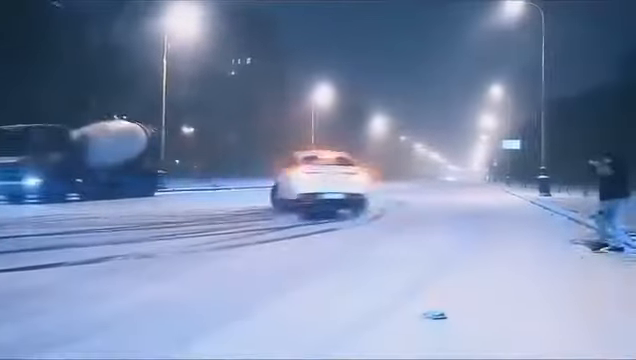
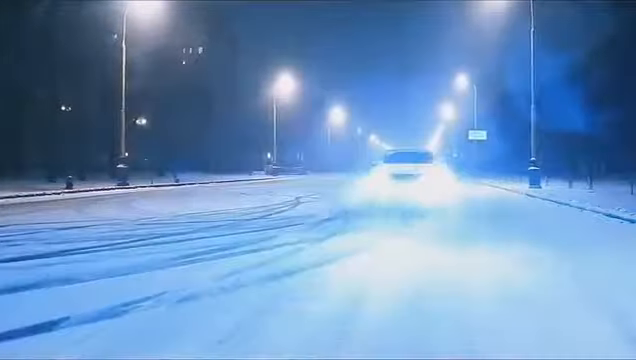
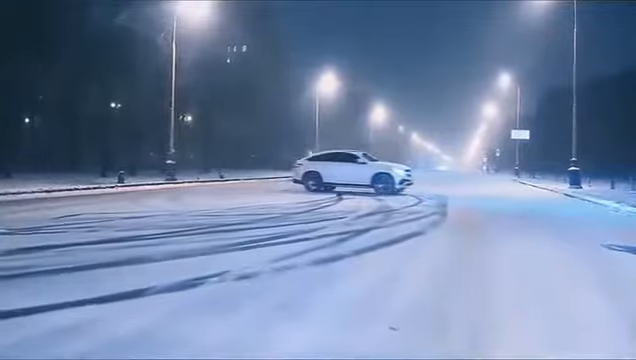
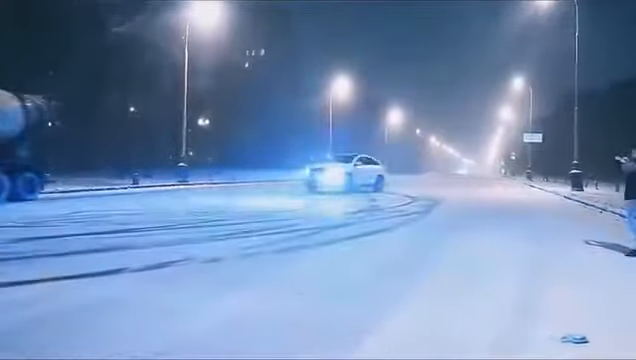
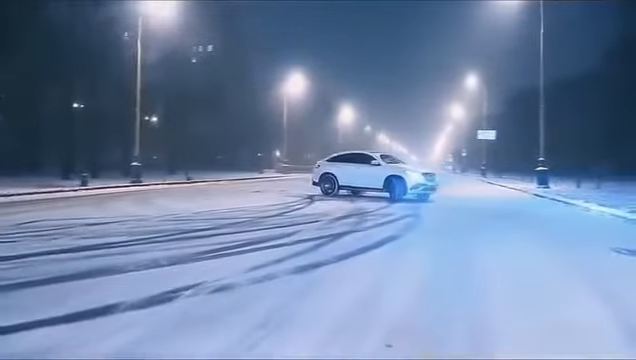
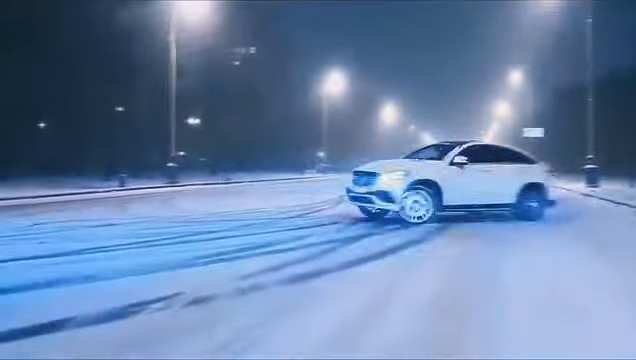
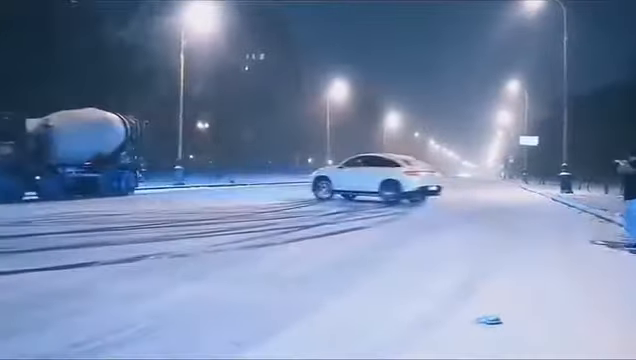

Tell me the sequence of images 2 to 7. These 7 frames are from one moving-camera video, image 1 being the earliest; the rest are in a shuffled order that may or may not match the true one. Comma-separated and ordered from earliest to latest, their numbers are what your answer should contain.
7, 4, 3, 5, 2, 6
